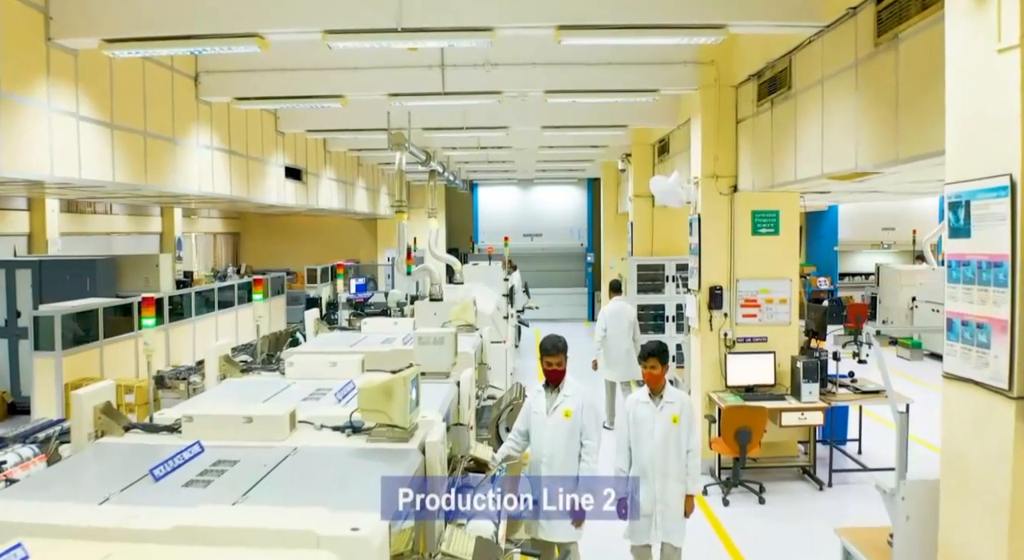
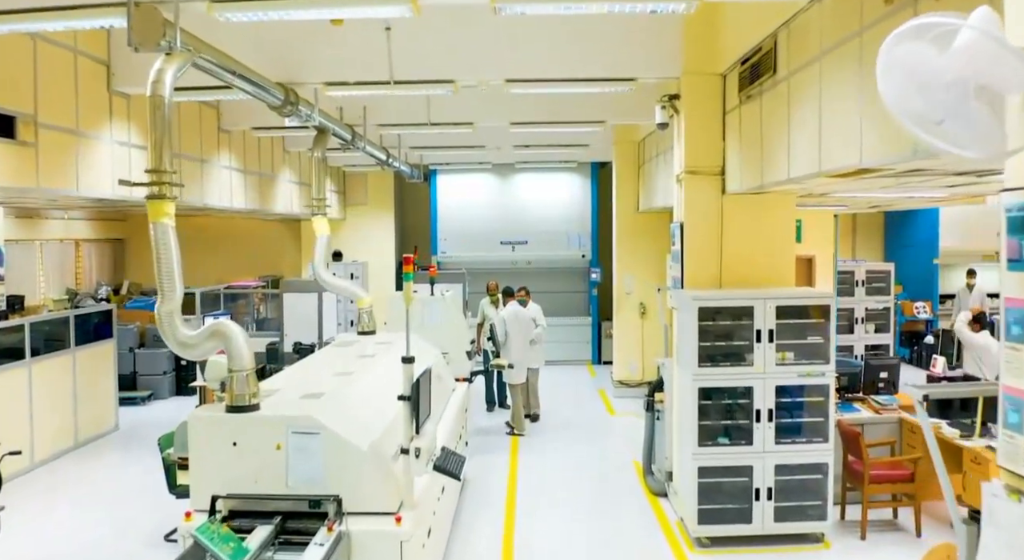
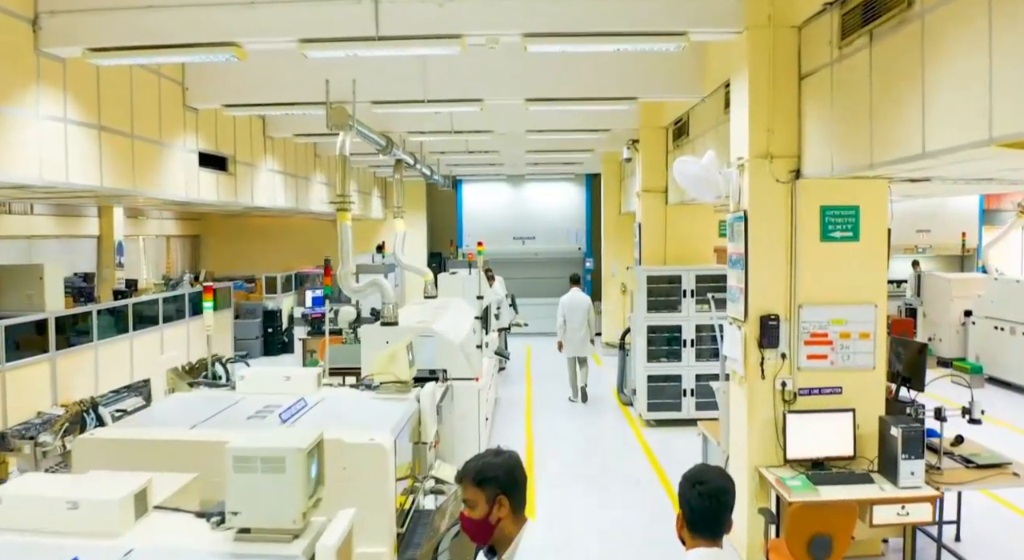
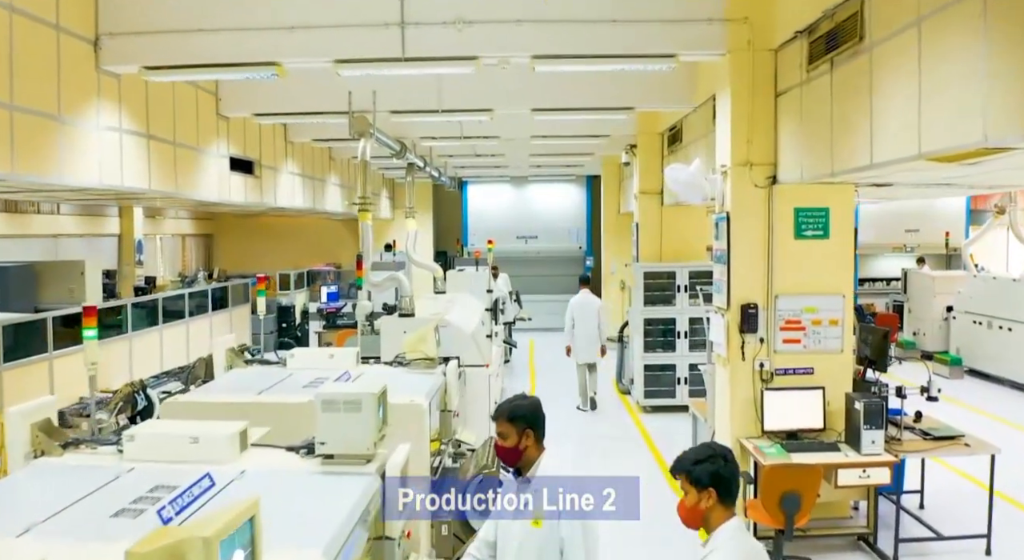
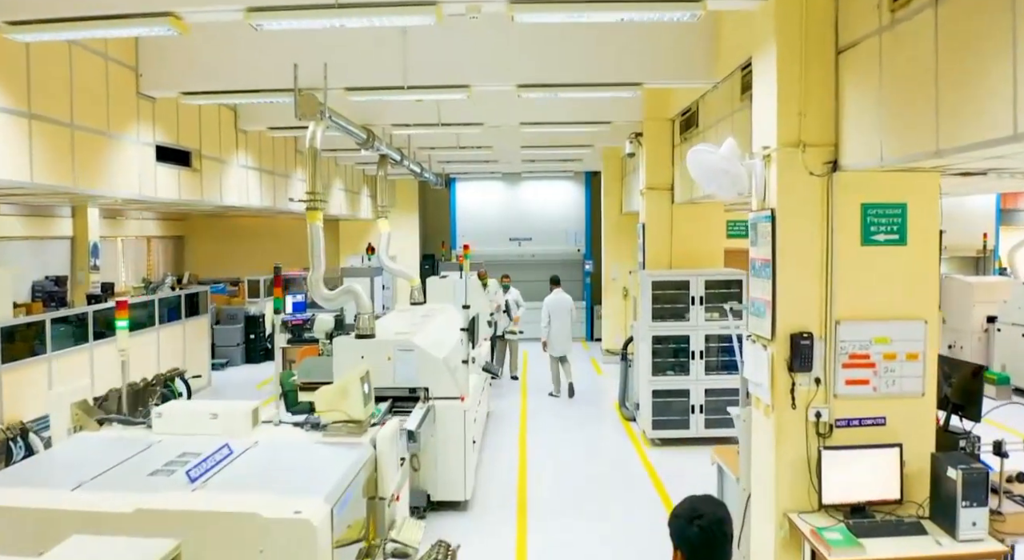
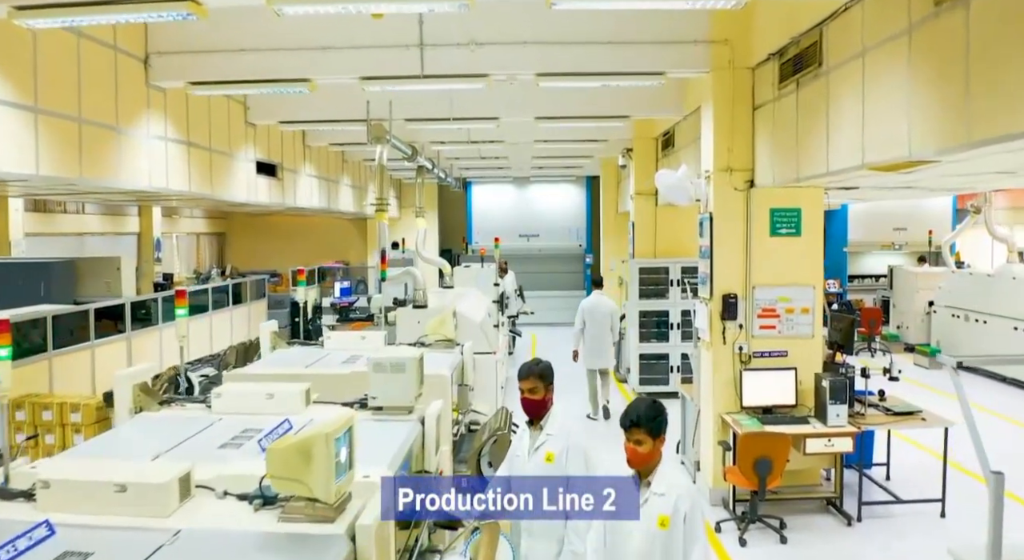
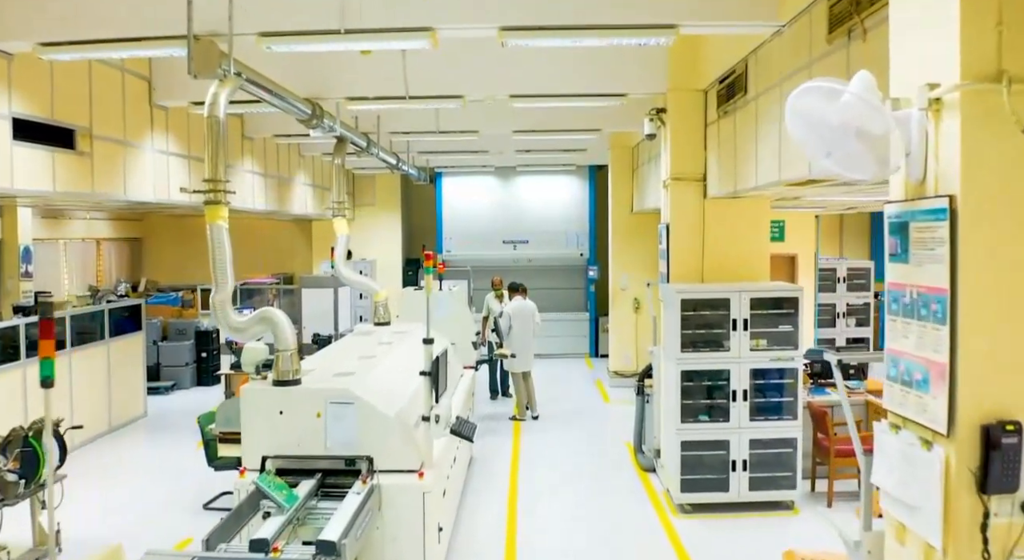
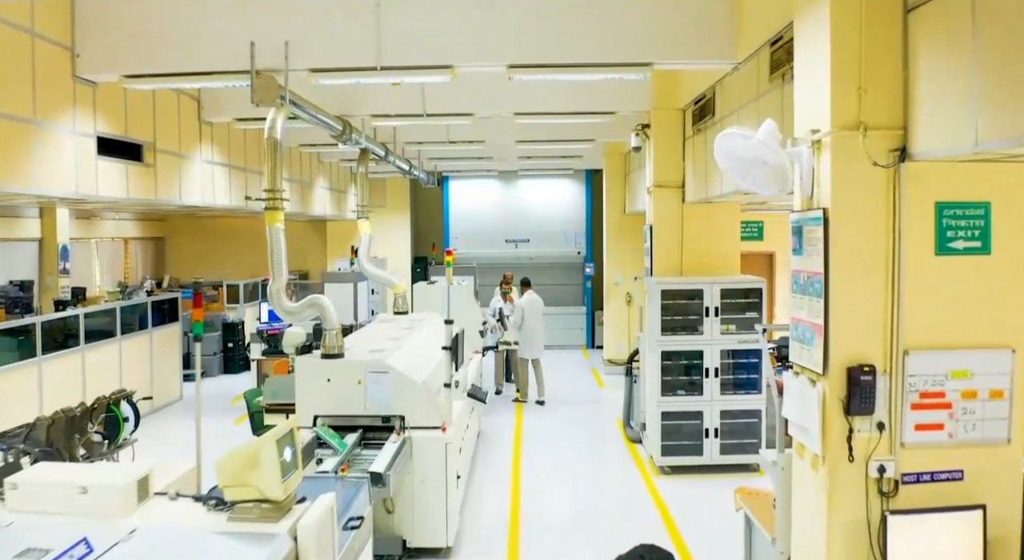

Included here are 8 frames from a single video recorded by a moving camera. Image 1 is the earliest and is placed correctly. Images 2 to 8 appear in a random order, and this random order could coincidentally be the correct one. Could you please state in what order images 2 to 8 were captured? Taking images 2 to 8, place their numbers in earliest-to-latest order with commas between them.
6, 4, 3, 5, 8, 7, 2
